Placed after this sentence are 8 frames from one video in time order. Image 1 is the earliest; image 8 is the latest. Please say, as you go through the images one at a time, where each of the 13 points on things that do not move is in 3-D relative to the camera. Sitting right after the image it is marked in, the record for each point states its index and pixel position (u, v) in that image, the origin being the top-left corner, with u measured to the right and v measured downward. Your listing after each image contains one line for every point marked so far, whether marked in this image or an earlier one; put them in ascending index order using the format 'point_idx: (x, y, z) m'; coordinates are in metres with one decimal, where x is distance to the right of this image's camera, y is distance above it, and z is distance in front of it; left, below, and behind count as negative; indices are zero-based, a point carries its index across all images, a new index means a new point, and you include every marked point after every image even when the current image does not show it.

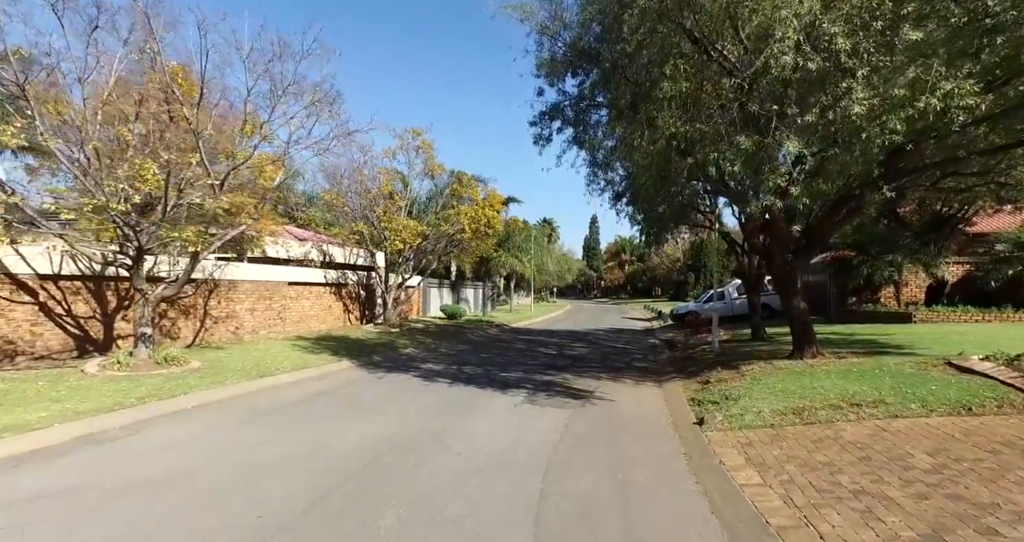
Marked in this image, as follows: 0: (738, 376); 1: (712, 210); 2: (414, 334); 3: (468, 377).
0: (+4.7, -2.2, +9.8) m
1: (+7.7, +2.5, +18.2) m
2: (-4.2, -2.6, +19.5) m
3: (-1.2, -2.7, +12.0) m
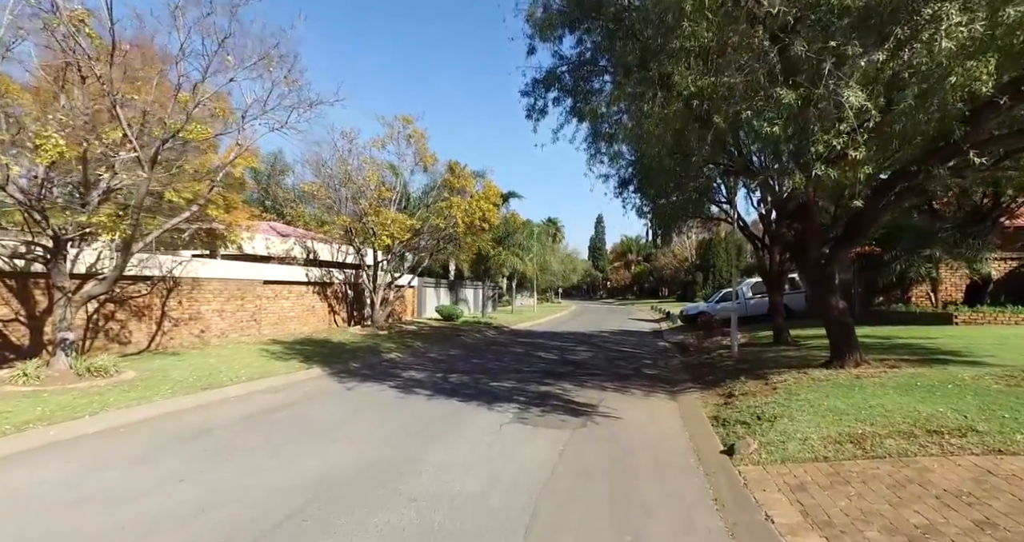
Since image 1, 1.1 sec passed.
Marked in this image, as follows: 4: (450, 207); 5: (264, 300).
0: (+4.5, -2.1, +8.2) m
1: (+7.6, +2.7, +16.6) m
2: (-4.3, -2.6, +18.0) m
3: (-1.4, -2.6, +10.5) m
4: (-2.6, +2.7, +18.9) m
5: (-8.3, -1.0, +15.8) m
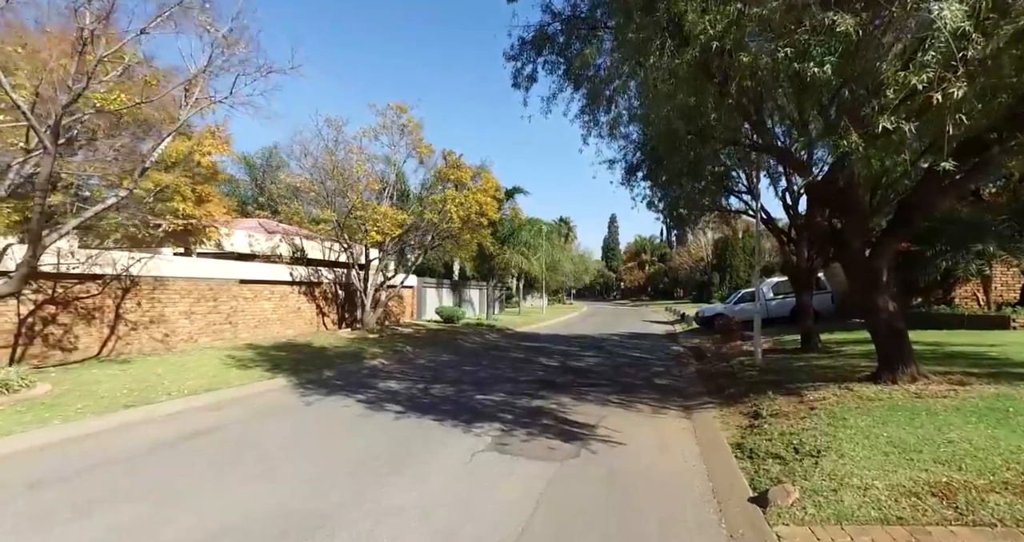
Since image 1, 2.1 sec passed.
0: (+4.2, -2.0, +6.7) m
1: (+7.5, +2.7, +15.0) m
2: (-4.3, -2.5, +16.7) m
3: (-1.6, -2.5, +9.2) m
4: (-2.7, +2.7, +17.5) m
5: (-8.4, -0.9, +14.7) m
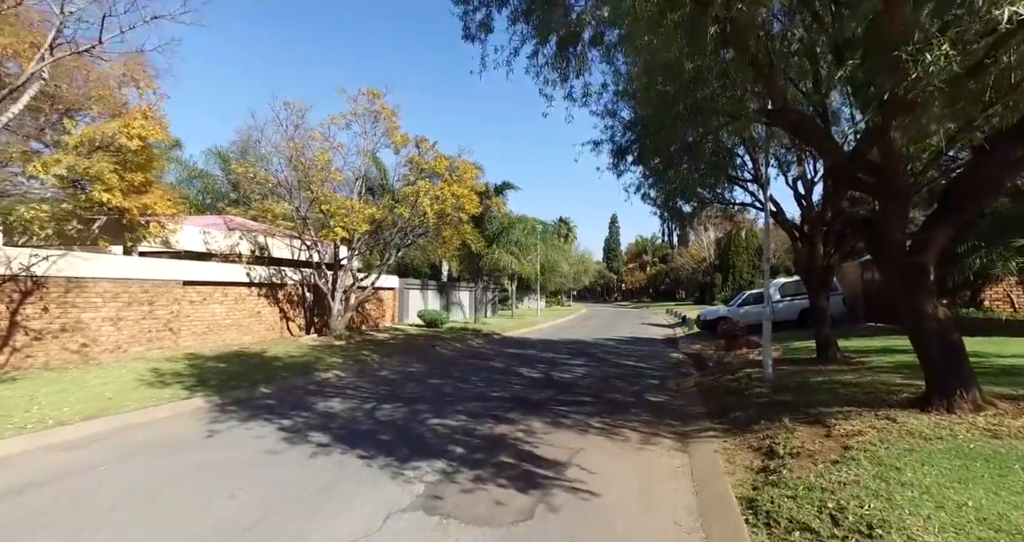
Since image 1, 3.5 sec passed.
0: (+3.5, -1.9, +5.0) m
1: (+6.8, +2.8, +13.3) m
2: (-4.9, -2.5, +15.1) m
3: (-2.3, -2.5, +7.5) m
4: (-3.3, +2.7, +15.9) m
5: (-9.1, -0.9, +13.1) m
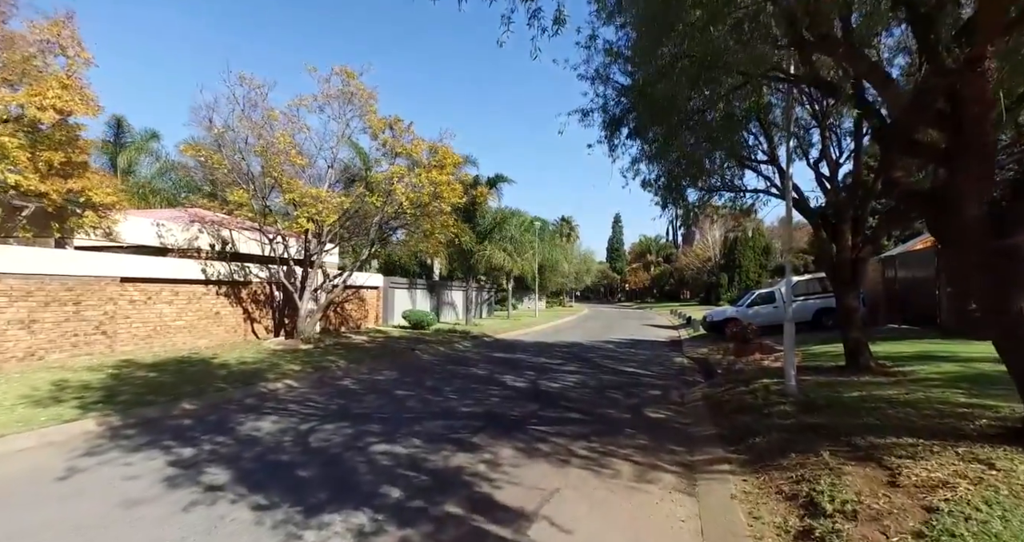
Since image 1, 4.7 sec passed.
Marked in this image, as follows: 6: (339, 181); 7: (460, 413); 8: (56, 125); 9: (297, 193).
0: (+3.0, -1.8, +3.4) m
1: (+6.4, +2.9, +11.7) m
2: (-5.4, -2.4, +13.6) m
3: (-2.8, -2.4, +6.0) m
4: (-3.7, +2.8, +14.4) m
5: (-9.5, -0.8, +11.6) m
6: (-5.9, +3.0, +15.0) m
7: (-0.9, -2.6, +8.7) m
8: (-9.7, +3.1, +10.2) m
9: (-6.2, +2.3, +13.6) m
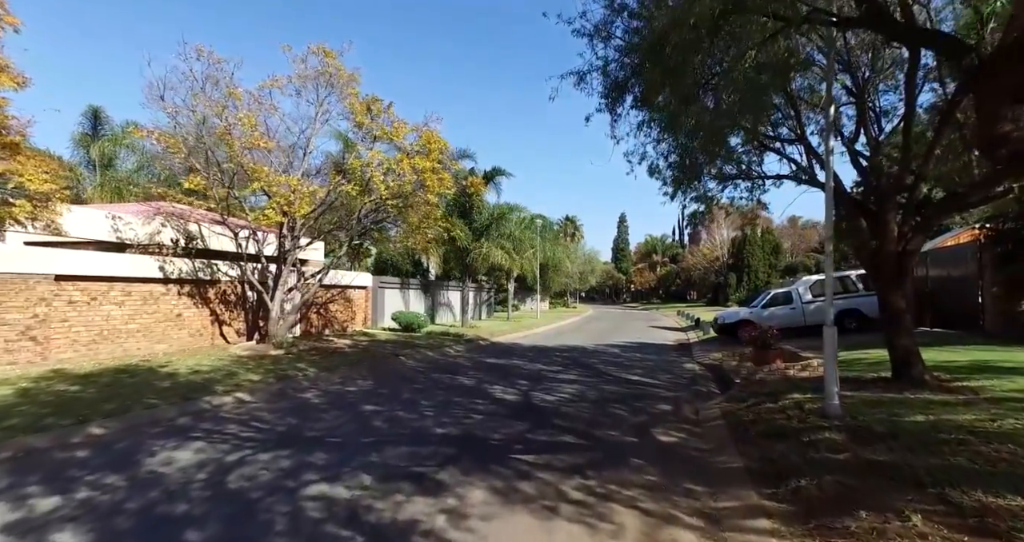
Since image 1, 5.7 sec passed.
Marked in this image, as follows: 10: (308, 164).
0: (+2.6, -1.7, +2.0) m
1: (+6.1, +3.0, +10.2) m
2: (-5.6, -2.3, +12.2) m
3: (-3.1, -2.3, +4.6) m
4: (-4.0, +2.9, +13.0) m
5: (-9.8, -0.8, +10.3) m
6: (-6.1, +3.1, +13.6) m
7: (-1.2, -2.5, +7.2) m
8: (-10.0, +3.1, +8.9) m
9: (-6.4, +2.3, +12.2) m
10: (-6.1, +3.3, +13.8) m
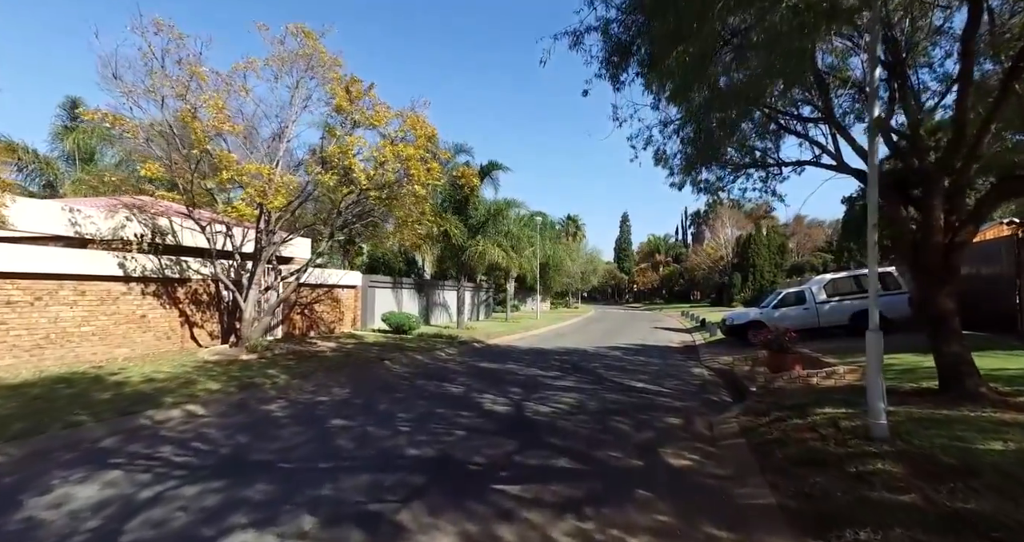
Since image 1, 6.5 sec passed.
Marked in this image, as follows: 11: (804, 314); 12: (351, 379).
0: (+2.4, -1.6, +0.9) m
1: (+5.9, +3.1, +9.1) m
2: (-5.8, -2.3, +11.1) m
3: (-3.3, -2.2, +3.5) m
4: (-4.1, +3.0, +12.0) m
5: (-10.0, -0.7, +9.2) m
6: (-6.3, +3.1, +12.6) m
7: (-1.4, -2.5, +6.2) m
8: (-10.2, +3.2, +7.8) m
9: (-6.6, +2.4, +11.2) m
10: (-6.2, +3.4, +12.7) m
11: (+11.9, -1.8, +19.1) m
12: (-3.8, -2.6, +11.3) m
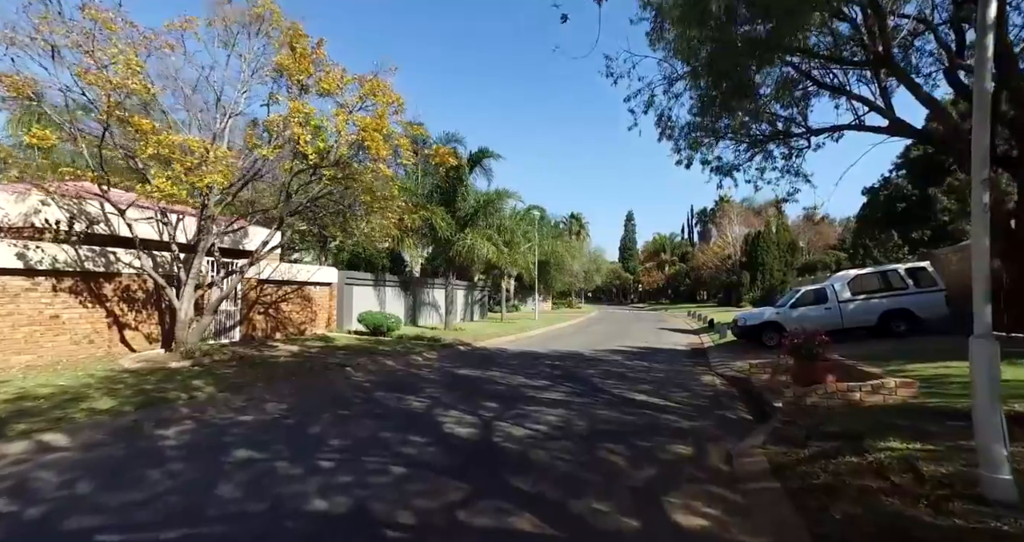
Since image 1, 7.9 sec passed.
0: (+1.8, -1.4, -1.0) m
1: (+5.4, +3.2, +7.2) m
2: (-6.3, -2.1, +9.4) m
3: (-3.9, -2.0, +1.7) m
4: (-4.6, +3.2, +10.2) m
5: (-10.5, -0.5, +7.5) m
6: (-6.8, +3.3, +10.8) m
7: (-2.0, -2.3, +4.3) m
8: (-10.7, +3.4, +6.1) m
9: (-7.1, +2.6, +9.4) m
10: (-6.7, +3.6, +10.9) m
11: (+11.5, -1.6, +17.1) m
12: (-4.3, -2.4, +9.5) m
